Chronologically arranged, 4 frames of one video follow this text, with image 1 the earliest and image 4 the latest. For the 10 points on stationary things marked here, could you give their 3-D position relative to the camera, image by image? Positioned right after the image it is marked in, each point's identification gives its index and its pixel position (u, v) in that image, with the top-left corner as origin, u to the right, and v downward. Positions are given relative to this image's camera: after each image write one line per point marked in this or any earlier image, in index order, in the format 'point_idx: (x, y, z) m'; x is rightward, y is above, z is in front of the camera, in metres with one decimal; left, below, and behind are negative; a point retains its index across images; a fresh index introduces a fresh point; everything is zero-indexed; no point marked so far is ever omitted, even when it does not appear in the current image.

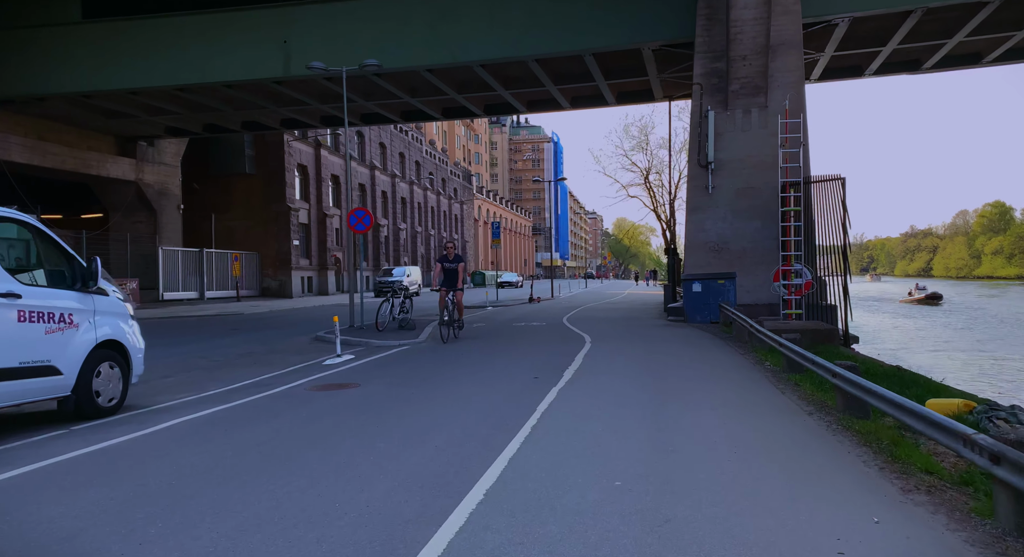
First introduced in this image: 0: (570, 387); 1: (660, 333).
0: (+0.7, -1.3, +8.3) m
1: (+3.5, -1.2, +16.7) m
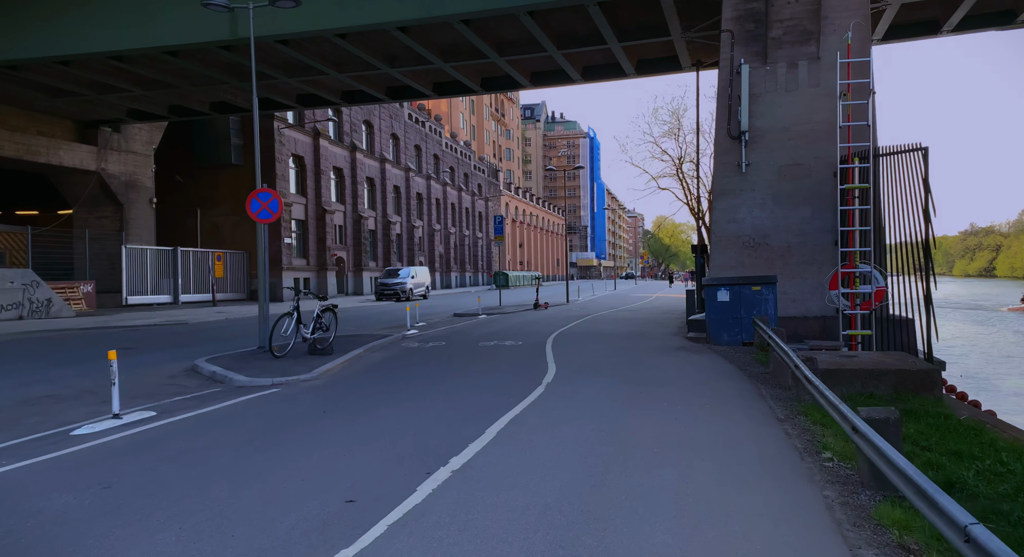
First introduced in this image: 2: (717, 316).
0: (-0.6, -1.4, +3.9) m
1: (+2.7, -1.3, +12.0) m
2: (+4.2, -0.8, +14.3) m
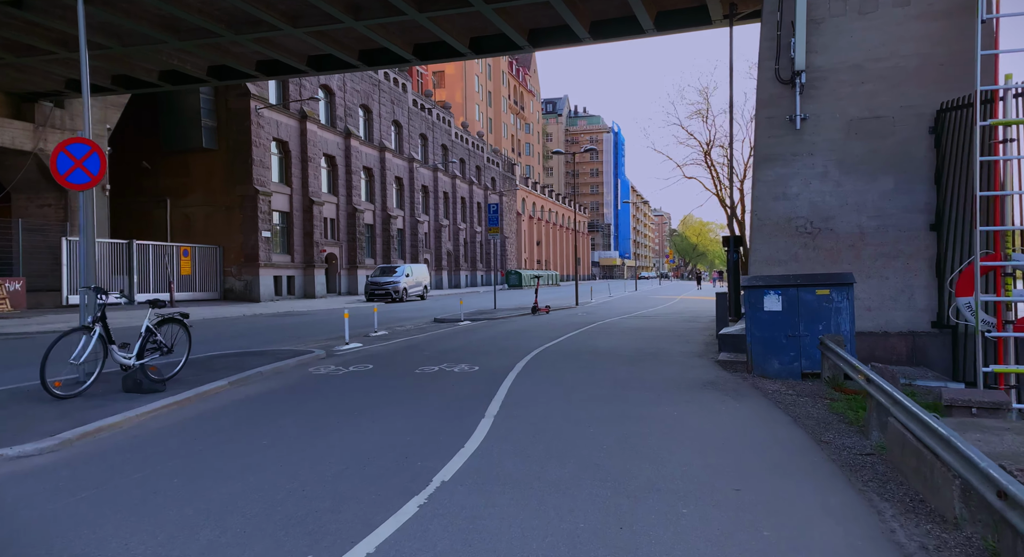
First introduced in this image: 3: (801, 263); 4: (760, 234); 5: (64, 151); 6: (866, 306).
0: (-1.7, -1.4, -0.5) m
1: (+1.9, -1.3, +7.5) m
2: (+3.5, -0.8, +9.8) m
3: (+4.7, +0.2, +11.5) m
4: (+4.1, +0.8, +11.7) m
5: (-5.3, +1.5, +8.3) m
6: (+5.7, -0.4, +11.2) m
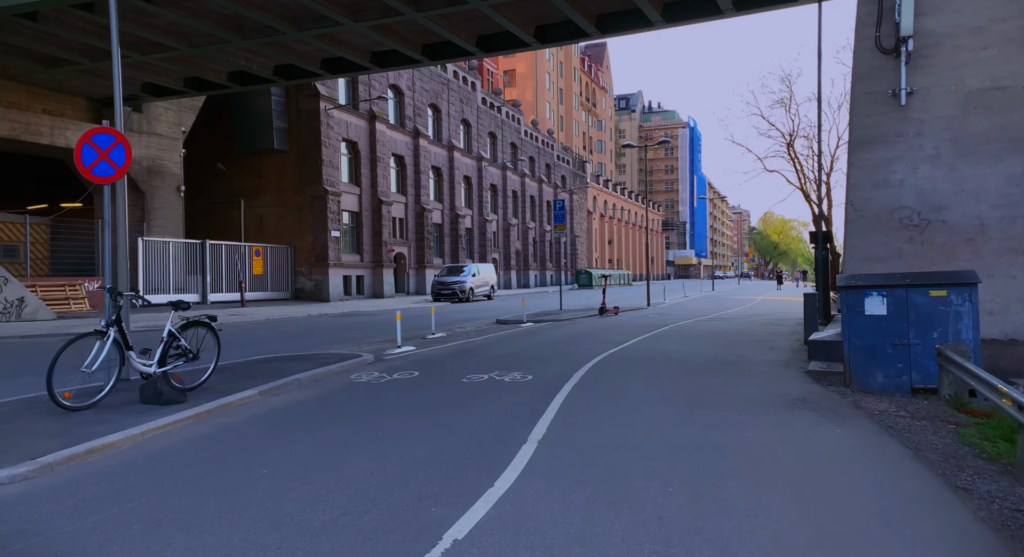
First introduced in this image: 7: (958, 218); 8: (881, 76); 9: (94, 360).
0: (-2.0, -1.4, -1.4) m
1: (+2.4, -1.3, +6.3) m
2: (+4.2, -0.8, +8.3) m
3: (+5.6, +0.3, +10.0) m
4: (+5.0, +0.8, +10.2) m
5: (-4.7, +1.5, +7.9) m
6: (+6.5, -0.4, +9.5) m
7: (+6.2, +0.8, +9.7) m
8: (+5.3, +2.9, +10.1) m
9: (-4.1, -0.8, +6.8) m
